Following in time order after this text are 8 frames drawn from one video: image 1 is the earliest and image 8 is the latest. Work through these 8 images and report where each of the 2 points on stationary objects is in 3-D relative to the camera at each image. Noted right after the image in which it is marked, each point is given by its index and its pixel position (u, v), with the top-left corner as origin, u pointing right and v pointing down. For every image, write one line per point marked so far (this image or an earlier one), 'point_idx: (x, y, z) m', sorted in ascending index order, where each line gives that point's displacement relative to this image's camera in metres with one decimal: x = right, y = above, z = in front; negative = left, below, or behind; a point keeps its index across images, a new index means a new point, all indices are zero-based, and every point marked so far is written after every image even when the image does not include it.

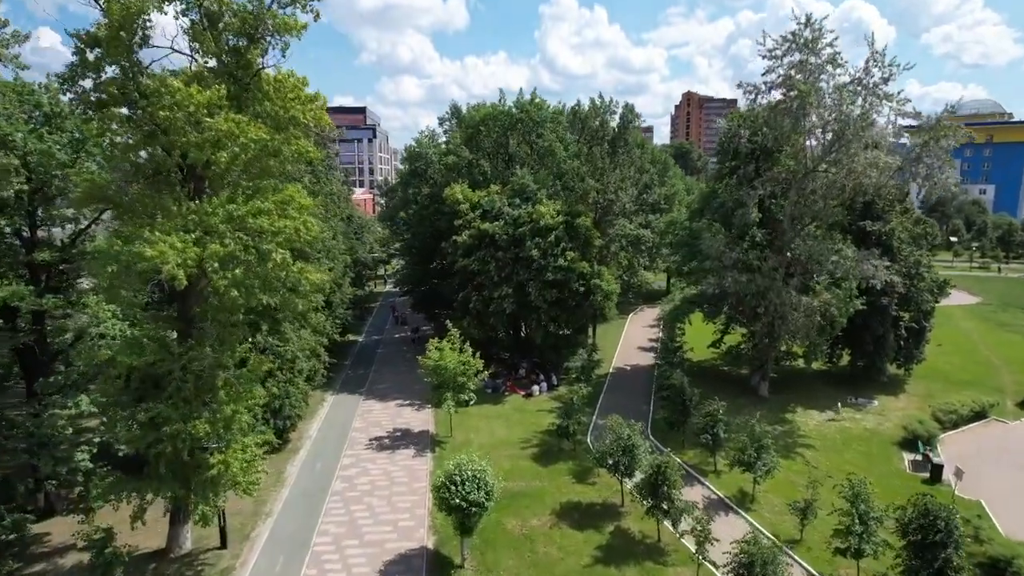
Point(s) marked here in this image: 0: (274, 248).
0: (-5.9, +1.0, +15.5) m
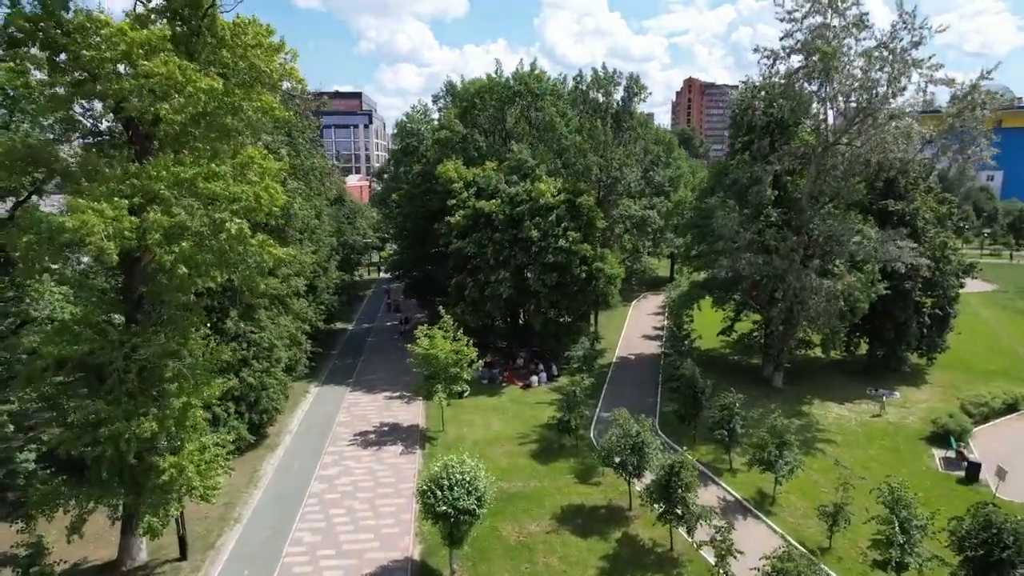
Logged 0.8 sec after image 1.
0: (-6.0, +1.5, +13.4) m
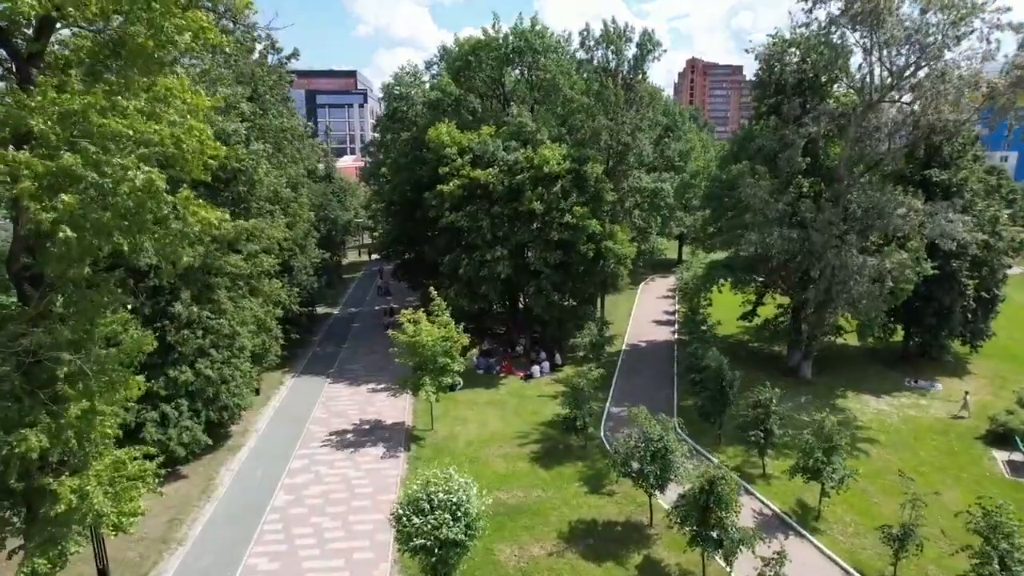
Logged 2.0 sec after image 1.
0: (-6.0, +2.0, +10.1) m
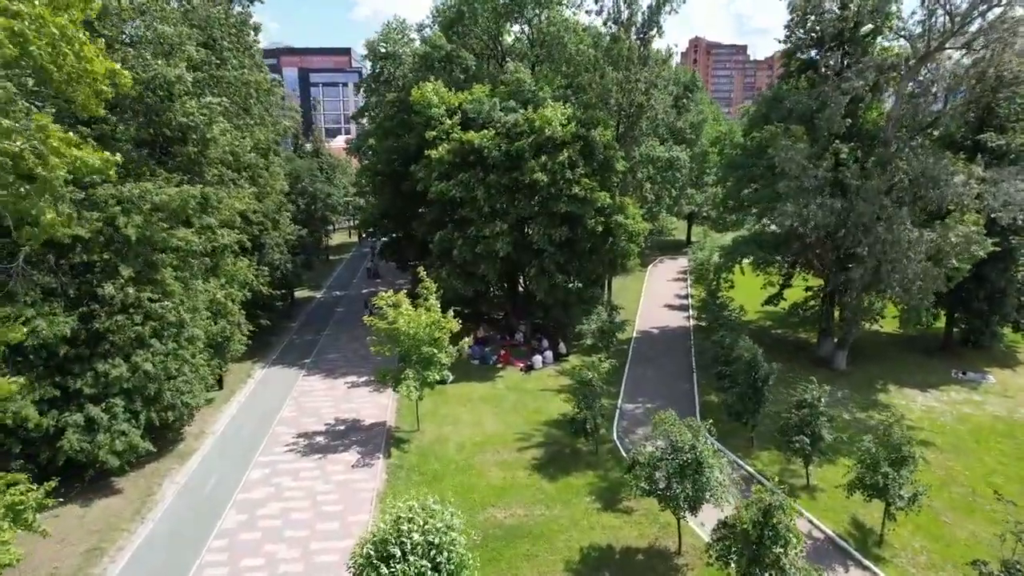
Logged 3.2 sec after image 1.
0: (-6.1, +2.3, +6.9) m
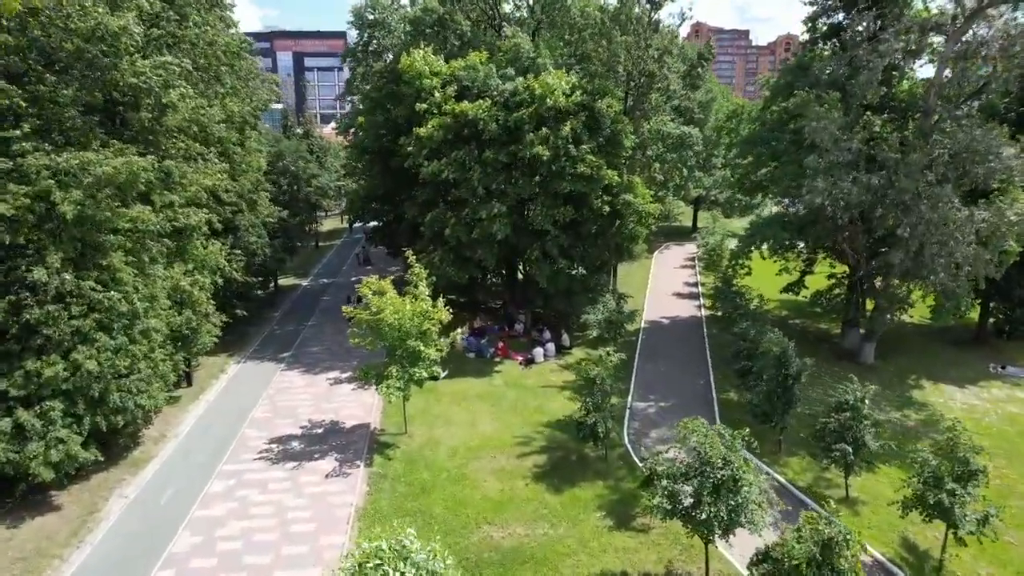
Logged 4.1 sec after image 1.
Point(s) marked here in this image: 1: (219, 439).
0: (-6.1, +2.5, +4.7) m
1: (-7.8, -4.0, +16.8) m
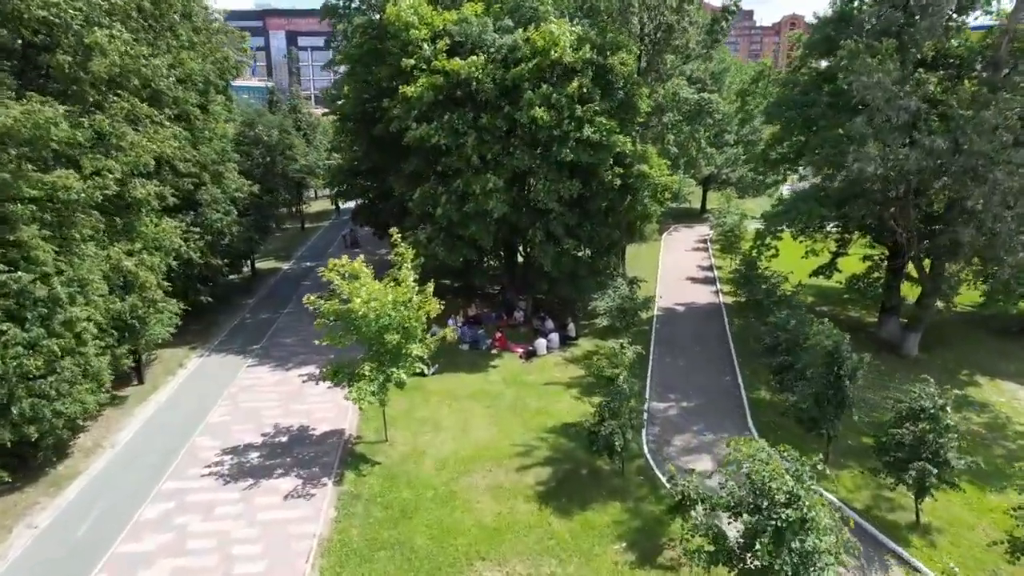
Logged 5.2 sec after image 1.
0: (-6.1, +2.6, +2.0) m
1: (-7.9, -3.6, +14.2) m
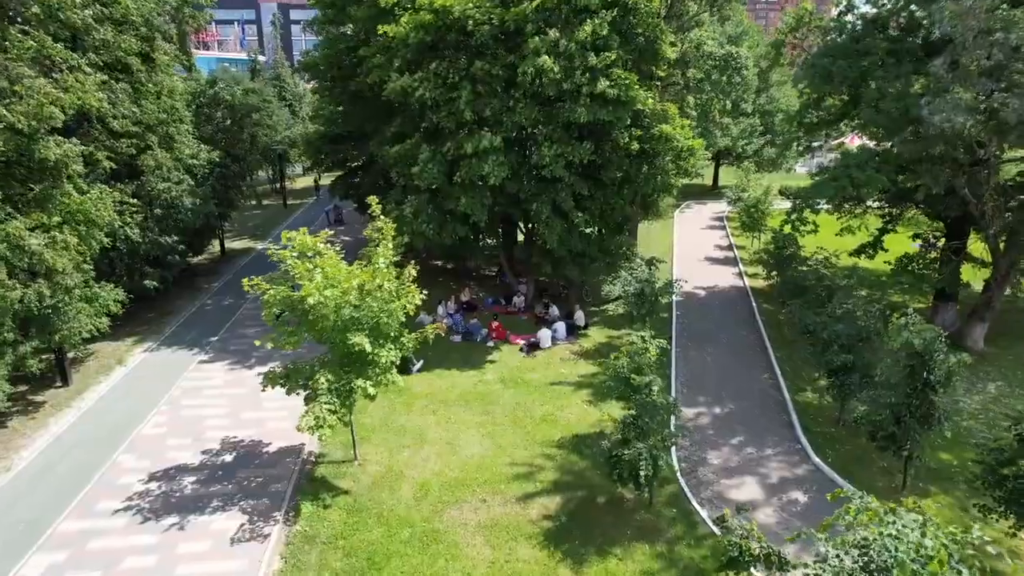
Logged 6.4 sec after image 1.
0: (-6.1, +2.6, -1.1) m
1: (-7.9, -3.3, +11.4) m
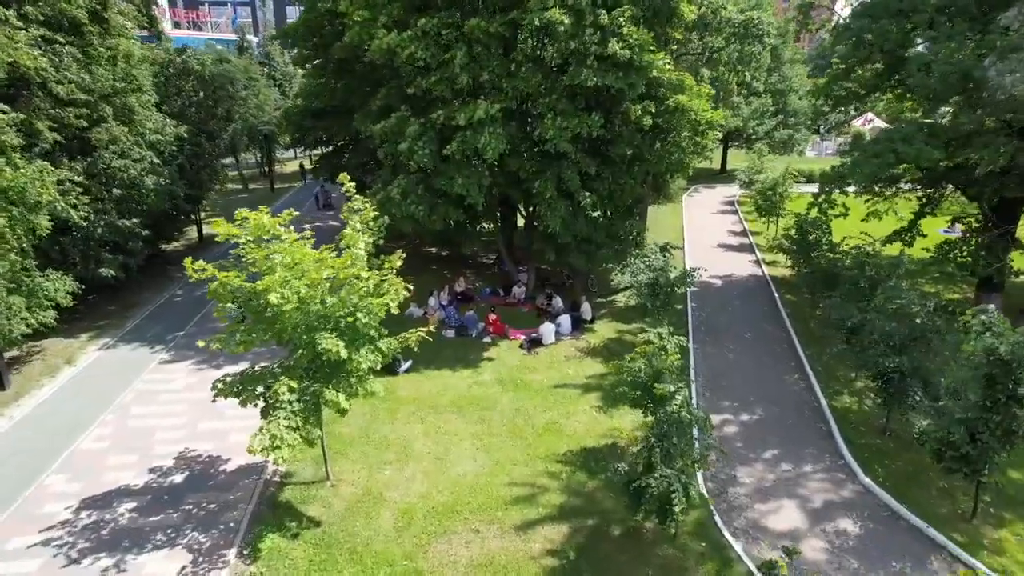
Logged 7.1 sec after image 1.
0: (-6.1, +2.4, -2.9) m
1: (-7.9, -3.2, +9.6) m
